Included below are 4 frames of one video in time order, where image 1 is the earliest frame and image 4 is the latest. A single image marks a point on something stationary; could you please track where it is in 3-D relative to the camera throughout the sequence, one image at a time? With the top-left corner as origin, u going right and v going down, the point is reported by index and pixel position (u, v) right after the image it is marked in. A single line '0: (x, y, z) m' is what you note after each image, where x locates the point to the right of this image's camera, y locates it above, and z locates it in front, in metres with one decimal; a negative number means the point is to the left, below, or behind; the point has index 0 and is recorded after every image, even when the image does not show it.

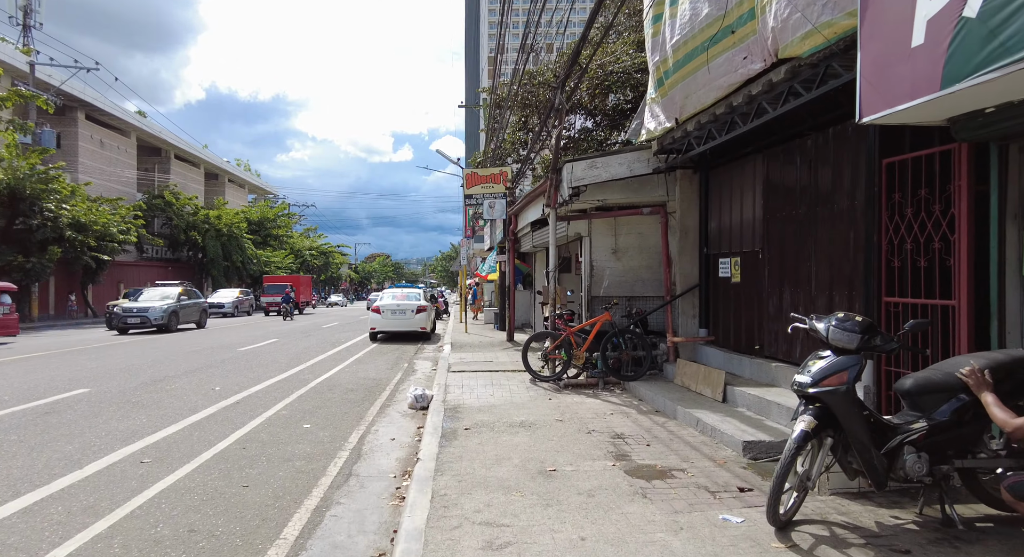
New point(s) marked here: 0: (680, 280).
0: (+2.5, 0.0, +8.3) m
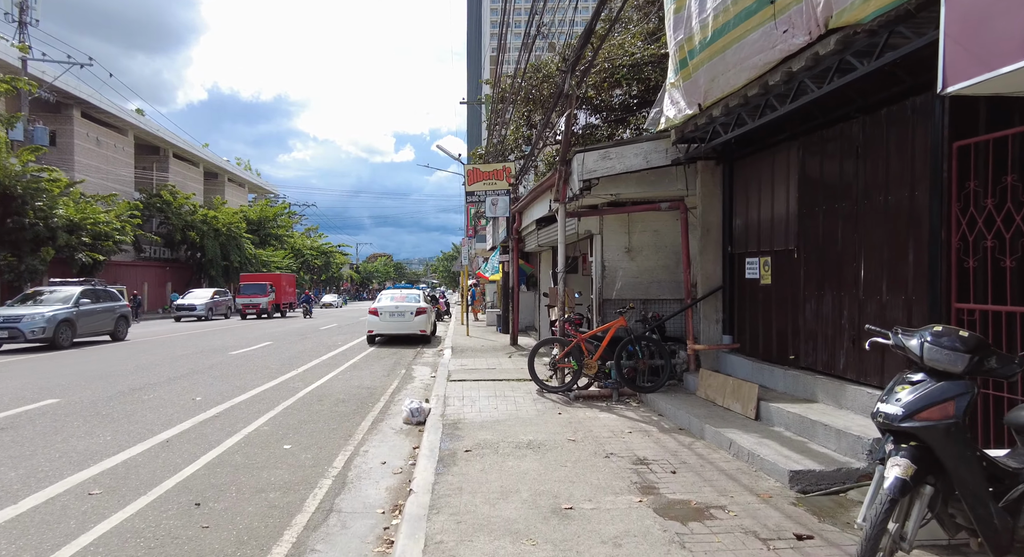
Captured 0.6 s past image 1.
0: (+2.6, 0.0, +7.6) m
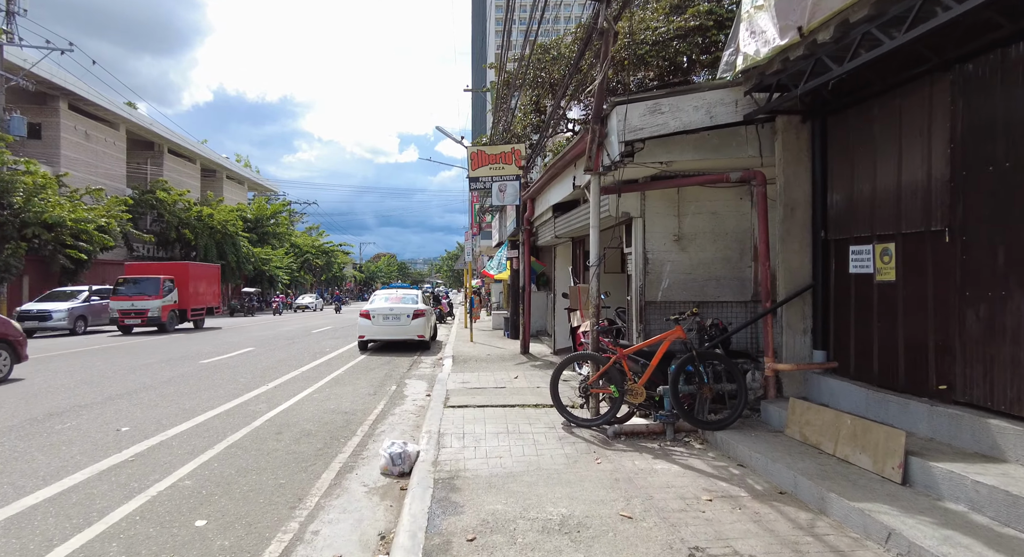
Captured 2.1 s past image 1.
0: (+2.8, 0.0, +5.7) m
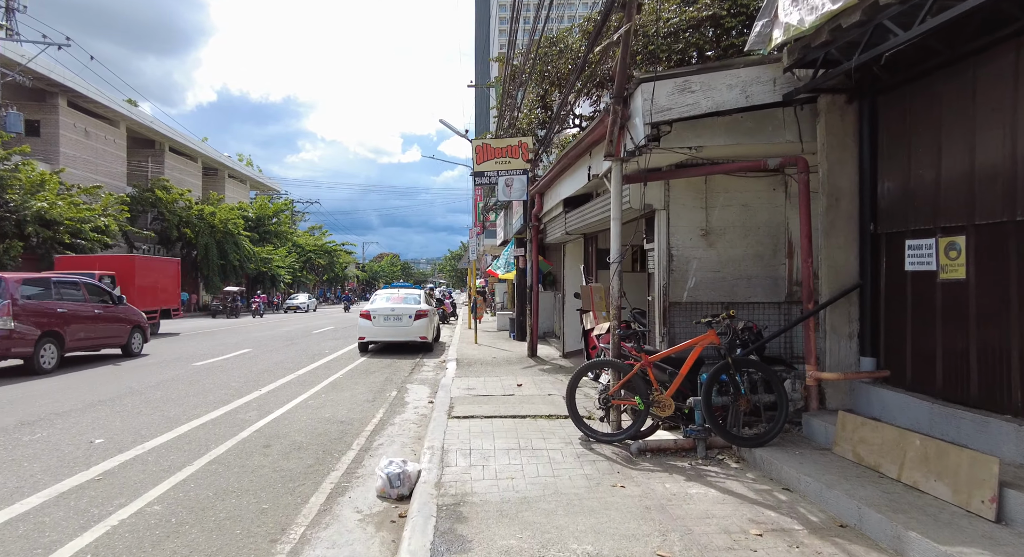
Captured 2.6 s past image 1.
0: (+2.9, 0.0, +5.1) m
